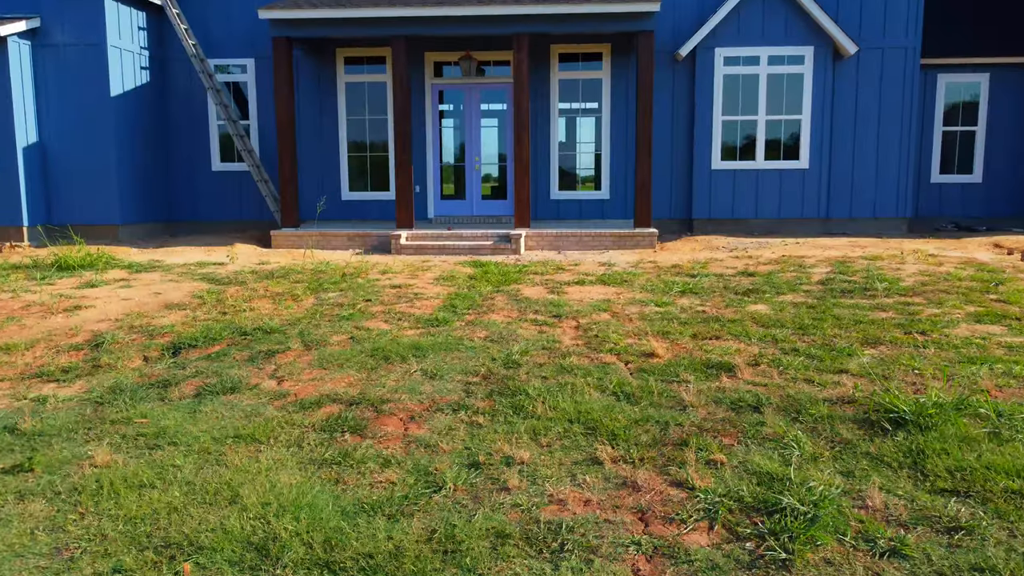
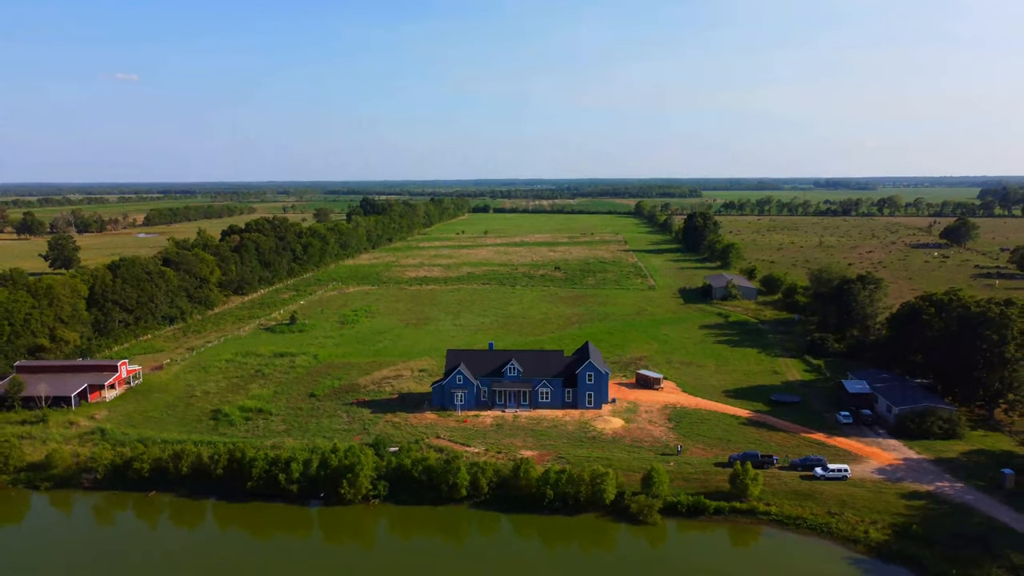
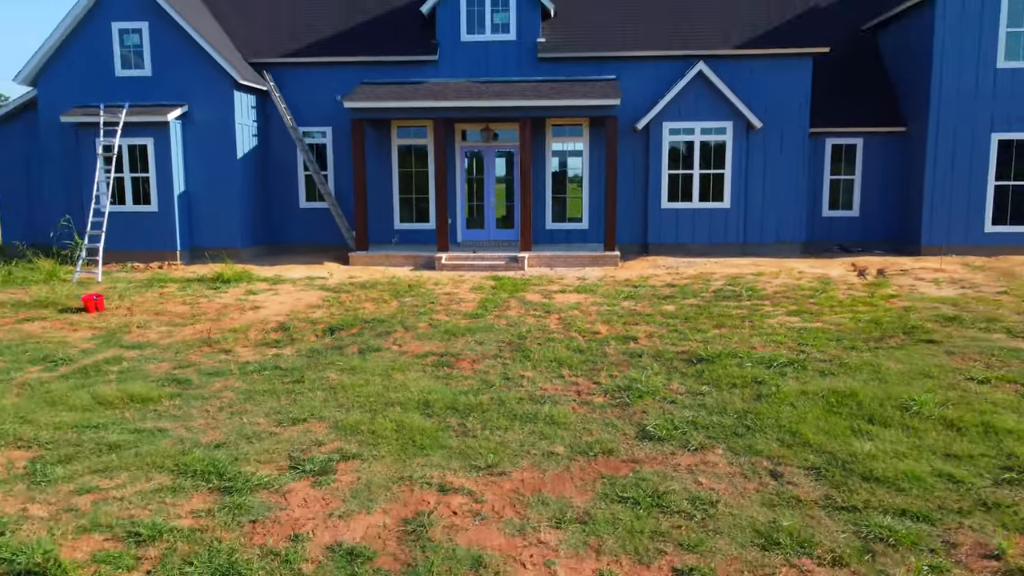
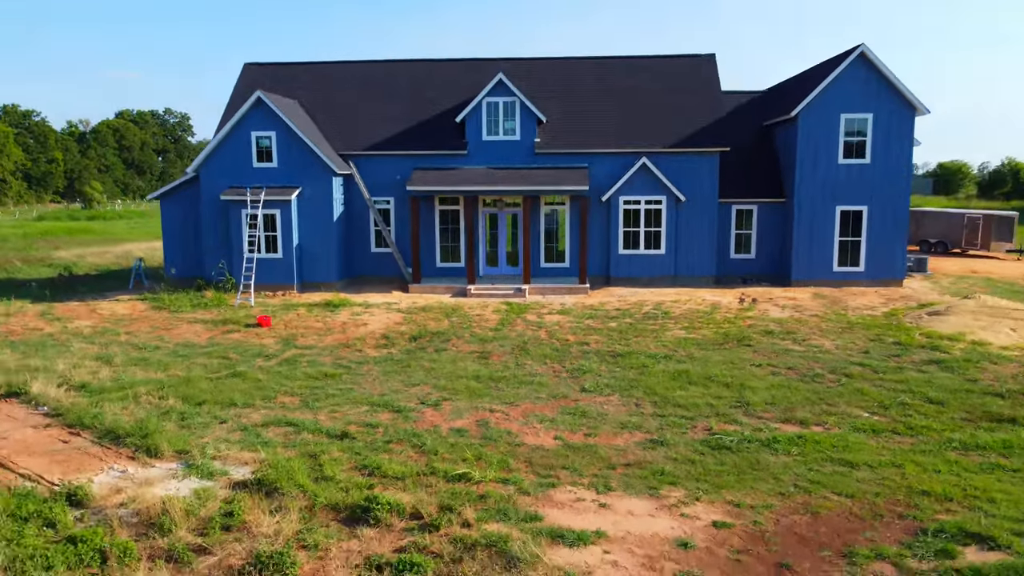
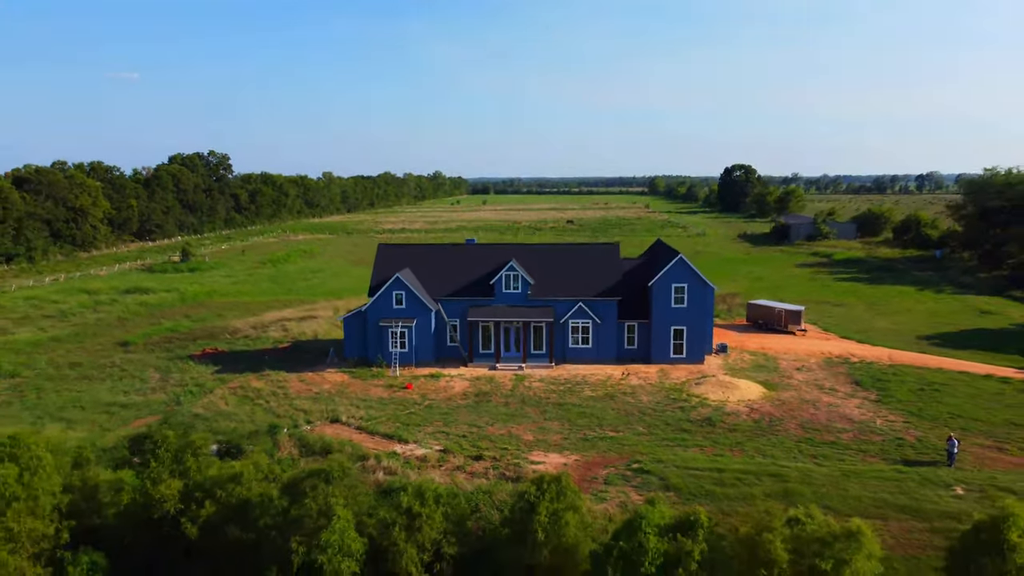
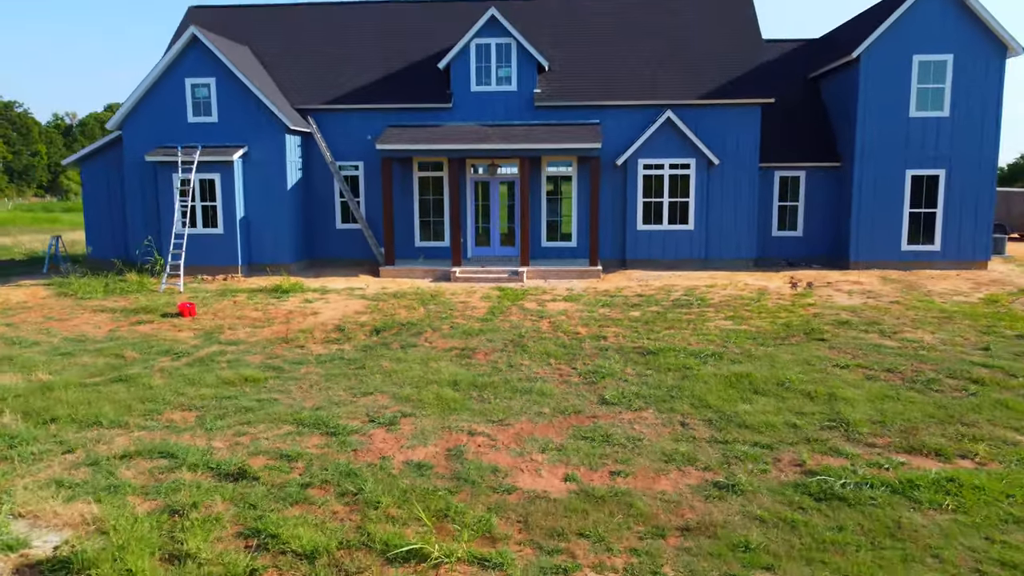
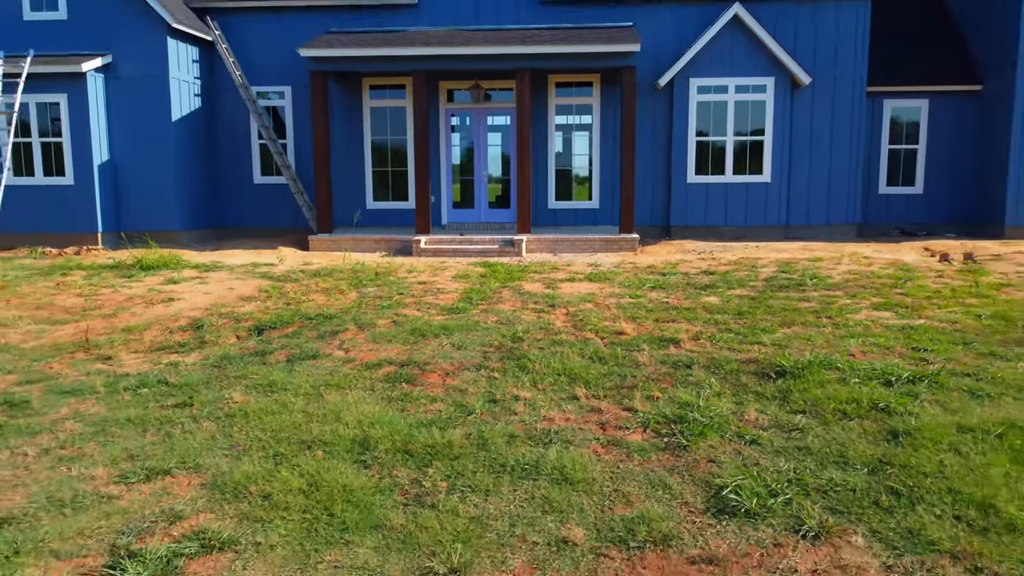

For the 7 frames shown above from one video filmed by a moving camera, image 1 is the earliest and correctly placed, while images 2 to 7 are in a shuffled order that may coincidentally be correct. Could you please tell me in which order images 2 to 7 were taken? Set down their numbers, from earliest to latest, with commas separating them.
7, 3, 6, 4, 5, 2
